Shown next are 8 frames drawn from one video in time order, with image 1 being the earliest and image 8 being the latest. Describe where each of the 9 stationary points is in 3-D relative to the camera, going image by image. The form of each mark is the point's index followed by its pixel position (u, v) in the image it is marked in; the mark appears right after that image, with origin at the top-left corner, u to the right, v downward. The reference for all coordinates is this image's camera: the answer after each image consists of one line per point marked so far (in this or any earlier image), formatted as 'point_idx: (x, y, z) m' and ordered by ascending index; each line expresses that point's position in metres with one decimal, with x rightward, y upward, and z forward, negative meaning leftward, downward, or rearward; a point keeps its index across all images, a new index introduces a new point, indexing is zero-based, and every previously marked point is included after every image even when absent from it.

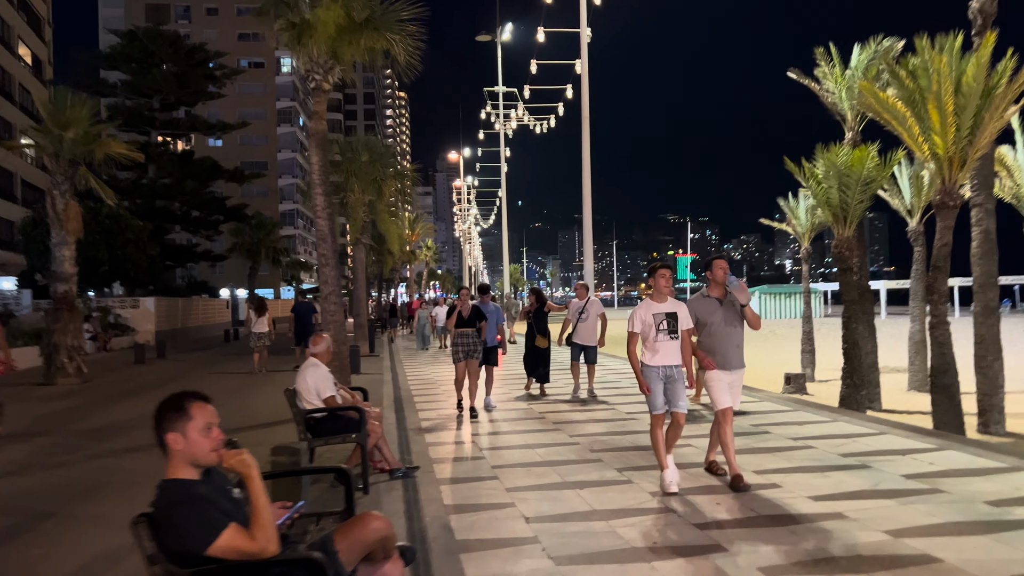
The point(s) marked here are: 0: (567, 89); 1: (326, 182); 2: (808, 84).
0: (+1.3, +4.7, +19.7) m
1: (-2.3, +1.3, +10.3) m
2: (+5.4, +3.7, +15.0) m
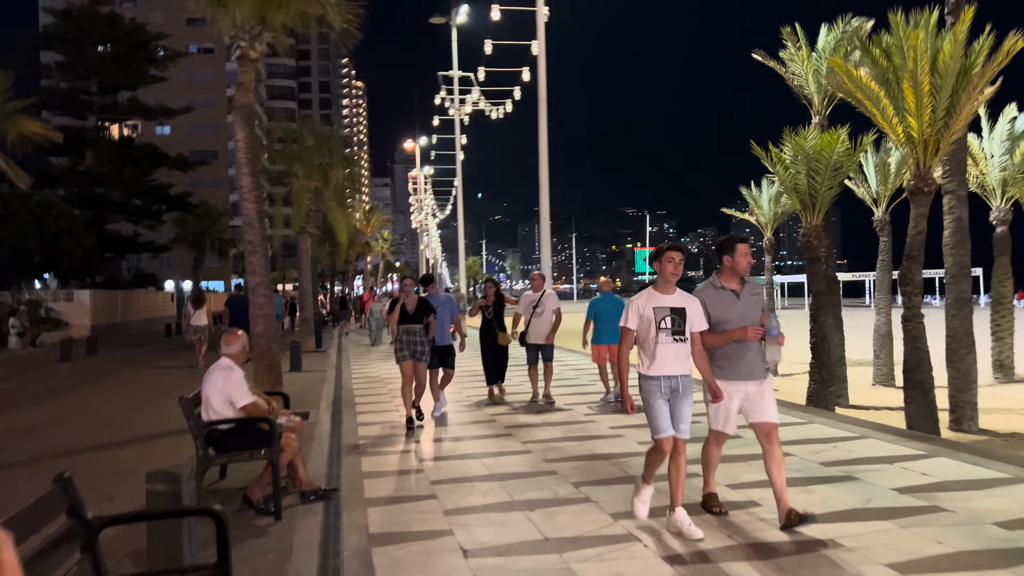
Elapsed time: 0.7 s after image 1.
0: (+0.3, +4.9, +18.8) m
1: (-2.9, +1.4, +9.3) m
2: (+4.6, +3.9, +14.4) m
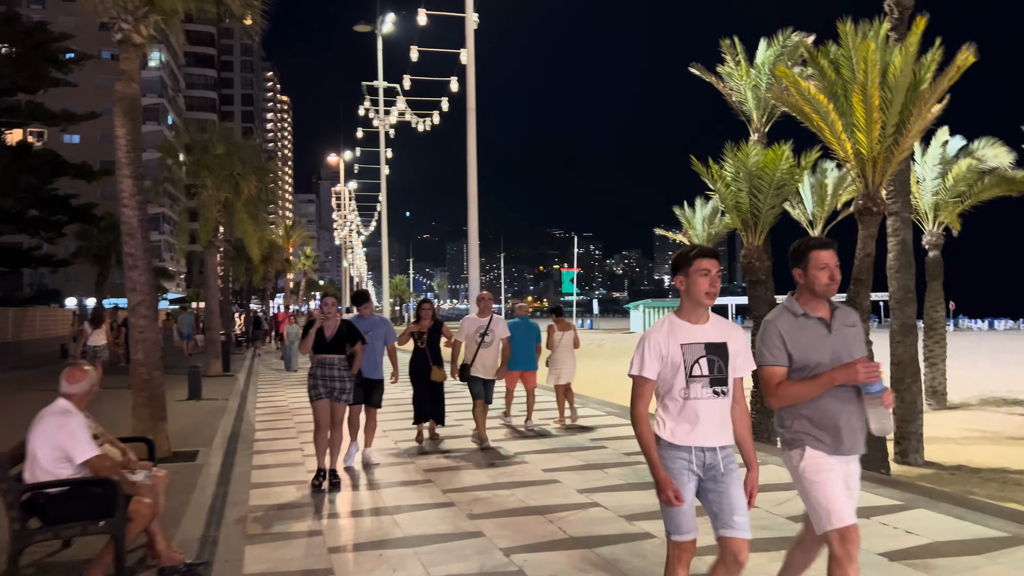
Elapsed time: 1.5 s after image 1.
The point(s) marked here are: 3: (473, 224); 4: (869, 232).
0: (-1.3, +4.5, +17.9) m
1: (-3.7, +1.2, +8.1) m
2: (+3.4, +3.5, +13.9) m
3: (-0.7, +1.2, +14.7) m
4: (+4.2, +0.7, +9.6) m
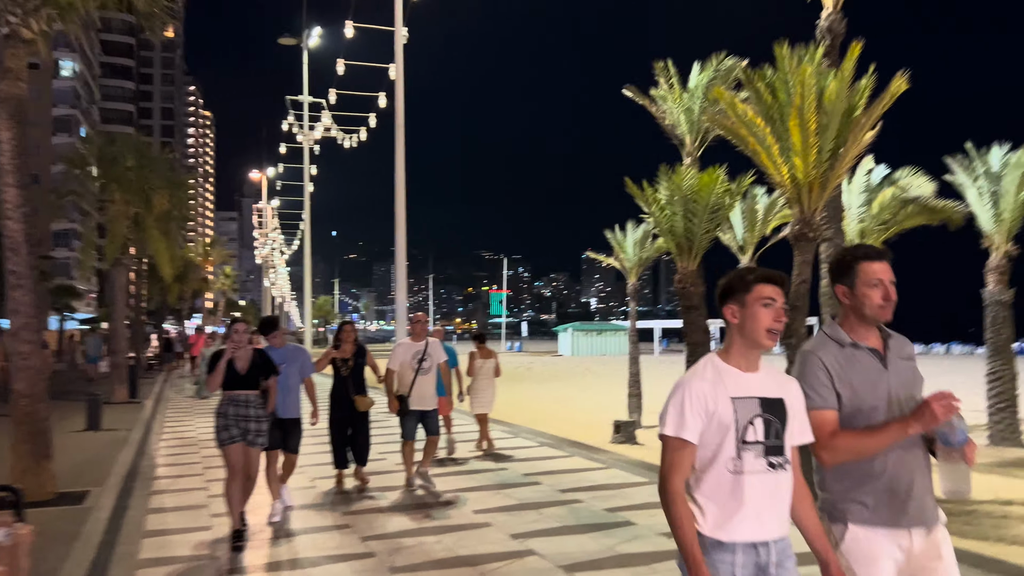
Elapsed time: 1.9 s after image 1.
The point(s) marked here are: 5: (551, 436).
0: (-2.8, +4.0, +17.3) m
1: (-4.3, +1.1, +7.3) m
2: (+2.2, +3.1, +13.7) m
3: (-1.9, +0.8, +14.1) m
4: (+3.4, +0.3, +9.5) m
5: (+0.5, -1.9, +10.4) m
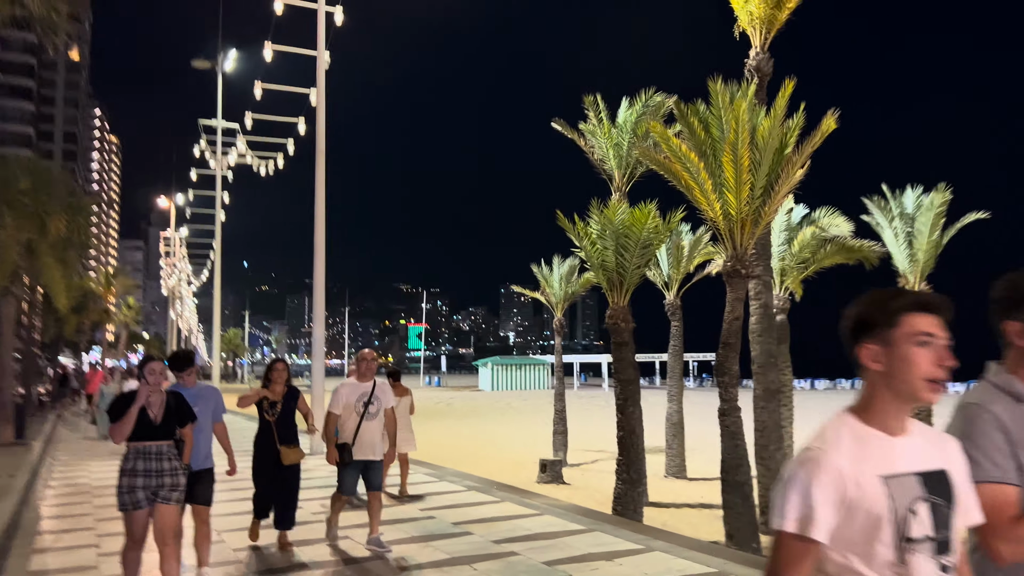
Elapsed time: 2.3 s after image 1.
0: (-4.3, +3.3, +16.7) m
1: (-4.9, +0.8, +6.4) m
2: (+1.0, +2.5, +13.6) m
3: (-3.2, +0.2, +13.4) m
4: (+2.6, -0.1, +9.4) m
5: (-0.4, -2.3, +9.9) m
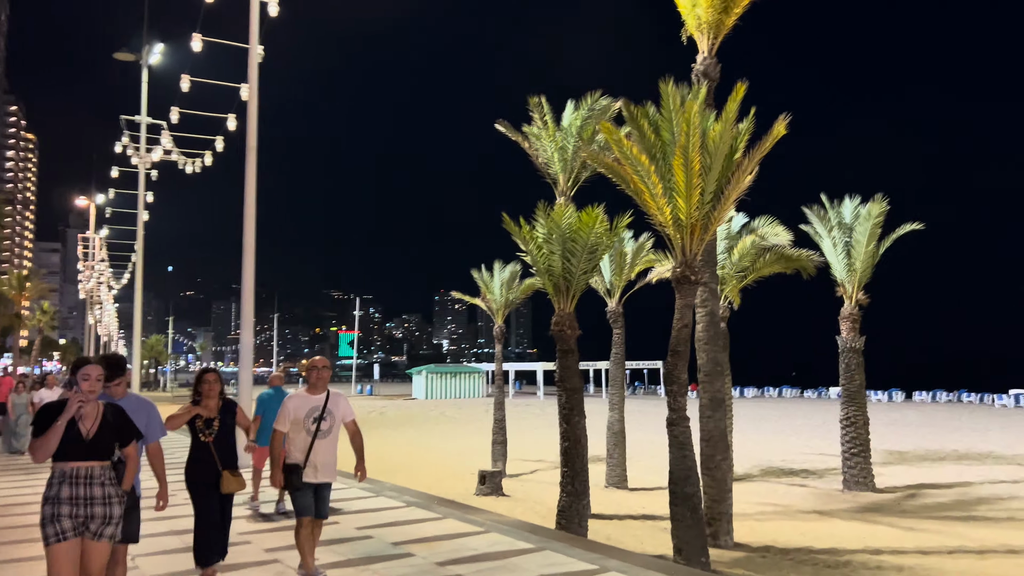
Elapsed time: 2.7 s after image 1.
0: (-5.5, +3.3, +16.0) m
1: (-5.2, +0.8, +5.6) m
2: (+0.1, +2.4, +13.2) m
3: (-4.1, +0.2, +12.8) m
4: (+1.9, -0.2, +9.1) m
5: (-1.1, -2.3, +9.4) m
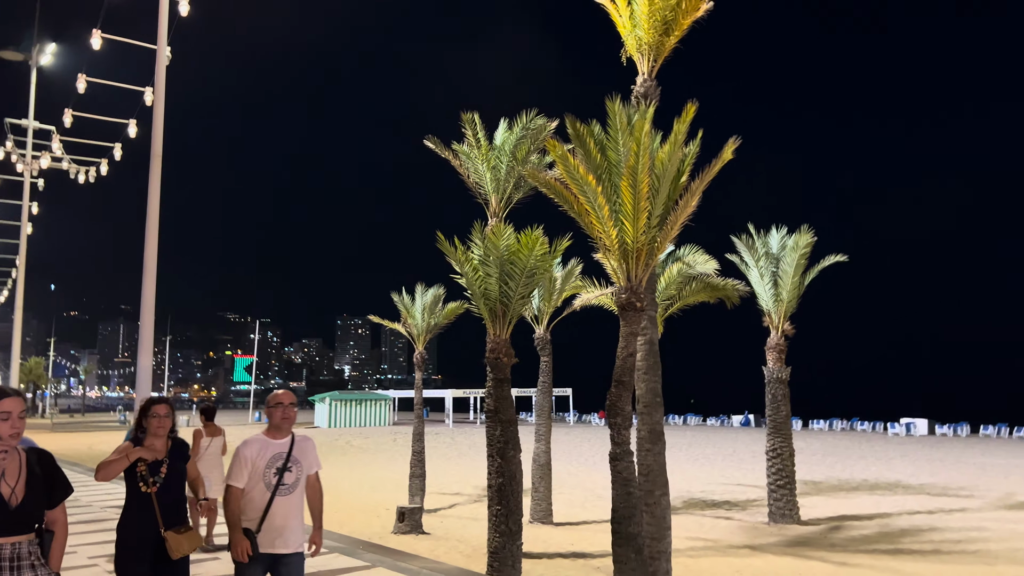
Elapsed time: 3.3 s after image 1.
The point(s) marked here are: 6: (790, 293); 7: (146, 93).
0: (-6.9, +2.9, +14.7) m
1: (-5.4, +0.8, +4.4) m
2: (-1.0, +2.0, +12.6) m
3: (-5.1, -0.1, +11.6) m
4: (+1.3, -0.4, +8.7) m
5: (-1.8, -2.6, +8.5) m
6: (+4.8, -0.1, +14.1) m
7: (-6.2, +3.3, +13.8) m
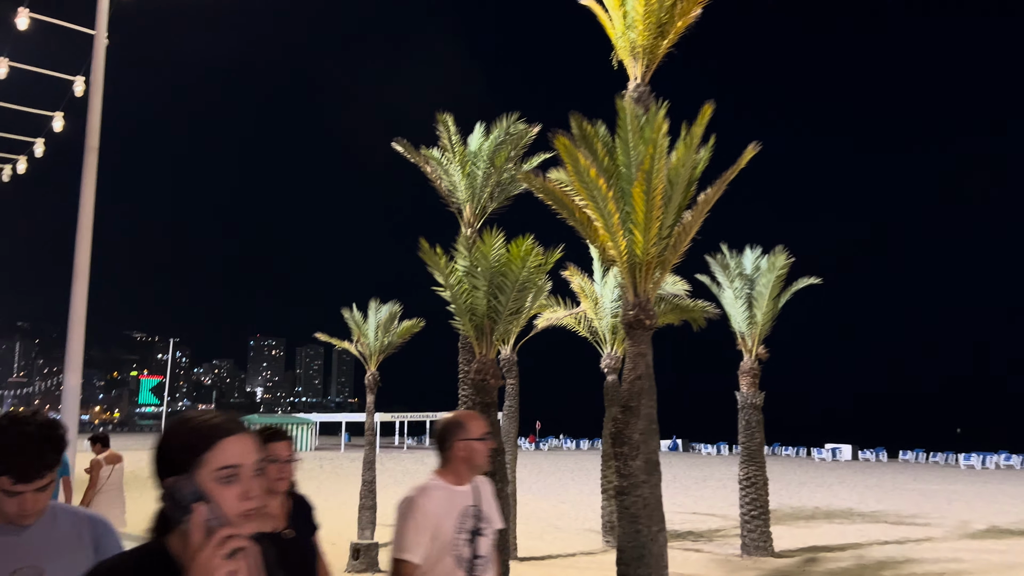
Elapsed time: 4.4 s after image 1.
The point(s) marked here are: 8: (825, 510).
0: (-7.4, +2.7, +13.3) m
1: (-5.0, +0.9, +3.1) m
2: (-1.4, +1.8, +11.7) m
3: (-5.4, -0.2, +10.2) m
4: (+1.2, -0.6, +8.0) m
5: (-1.8, -2.7, +7.4) m
6: (+4.2, -0.5, +13.6) m
7: (-6.6, +3.1, +12.4) m
8: (+7.5, -5.3, +19.8) m
